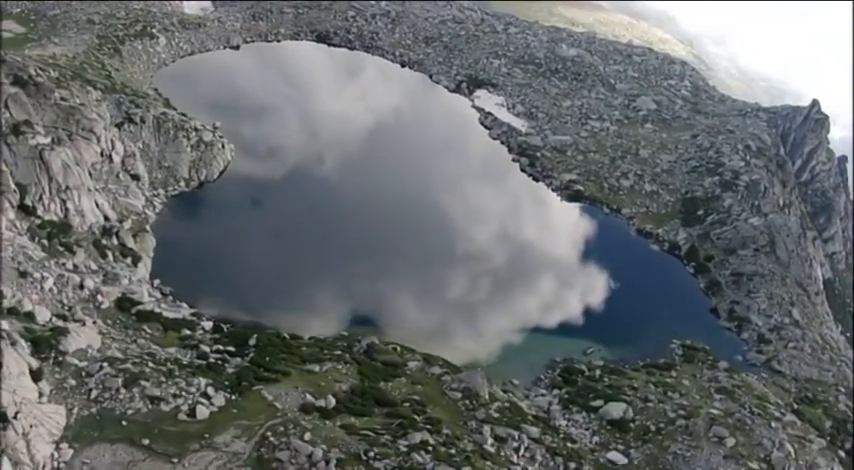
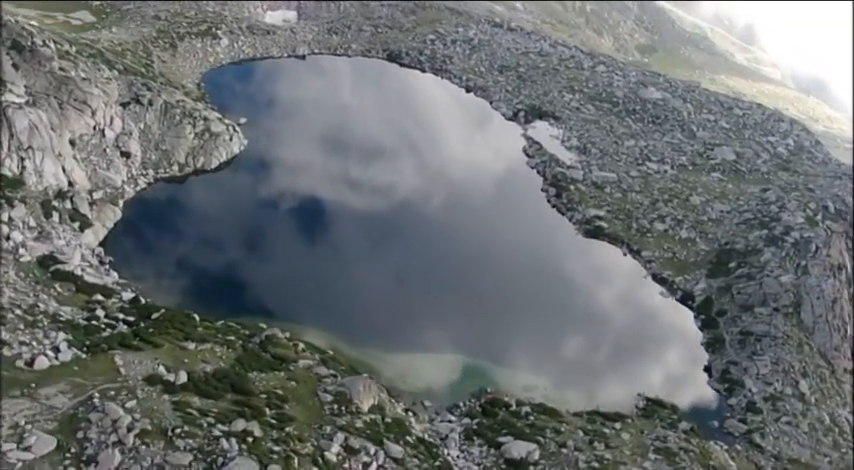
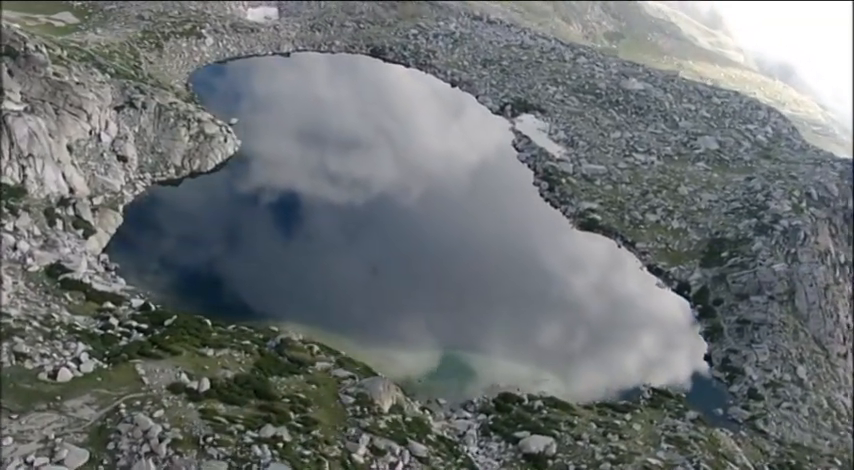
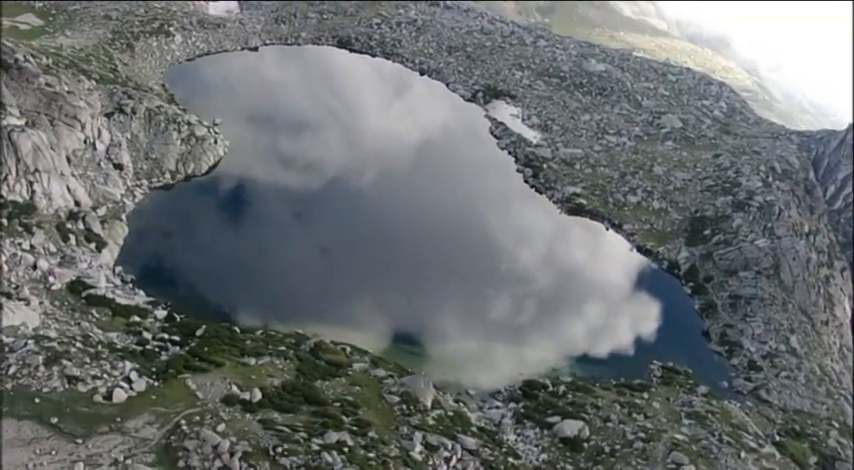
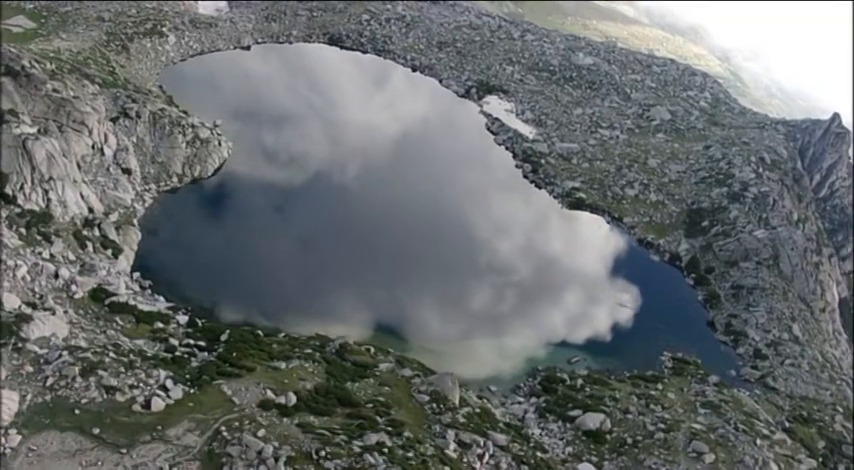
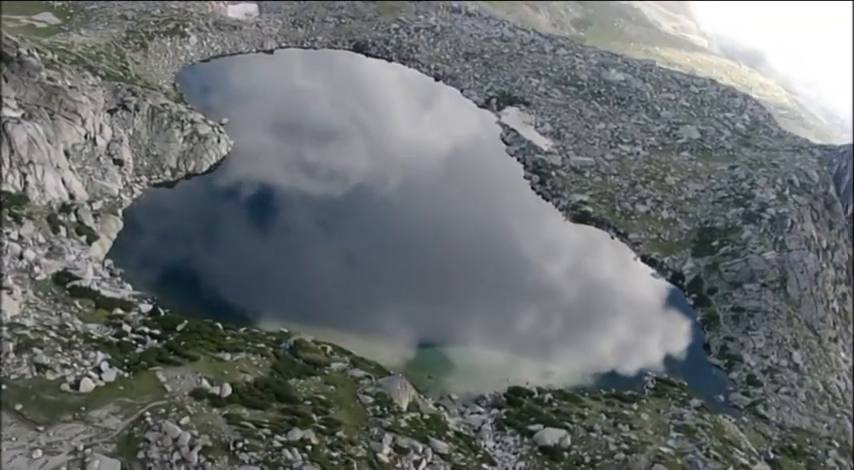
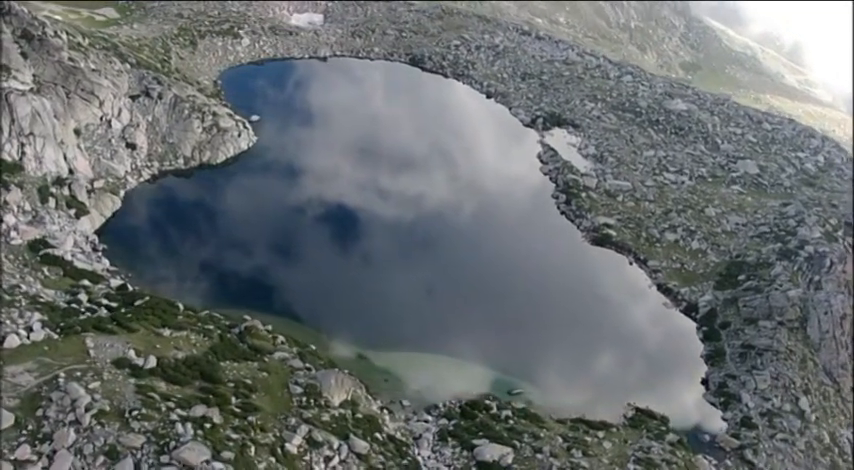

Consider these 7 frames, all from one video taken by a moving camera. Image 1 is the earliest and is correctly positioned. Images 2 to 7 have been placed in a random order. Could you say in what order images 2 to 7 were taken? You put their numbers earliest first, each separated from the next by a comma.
5, 4, 6, 3, 2, 7
